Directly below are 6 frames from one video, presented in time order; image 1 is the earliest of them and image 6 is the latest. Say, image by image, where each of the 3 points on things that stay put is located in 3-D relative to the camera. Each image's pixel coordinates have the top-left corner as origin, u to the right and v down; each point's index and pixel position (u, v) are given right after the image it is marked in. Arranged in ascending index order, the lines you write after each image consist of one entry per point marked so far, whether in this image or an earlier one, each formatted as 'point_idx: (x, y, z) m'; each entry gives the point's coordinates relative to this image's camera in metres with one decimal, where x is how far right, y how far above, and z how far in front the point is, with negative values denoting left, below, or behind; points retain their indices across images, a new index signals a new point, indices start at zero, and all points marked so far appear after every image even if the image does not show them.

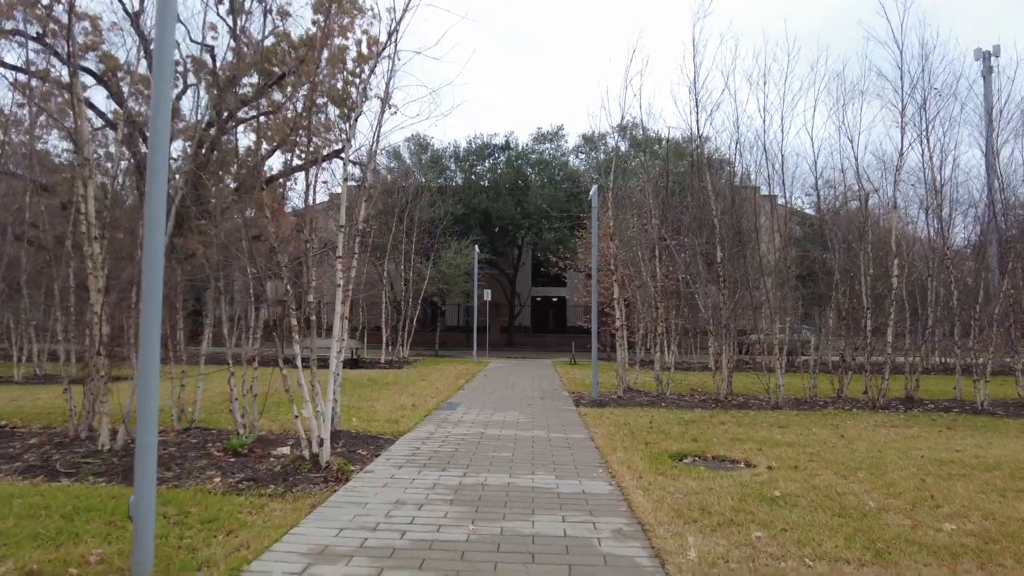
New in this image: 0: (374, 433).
0: (-1.8, -2.0, +8.6) m
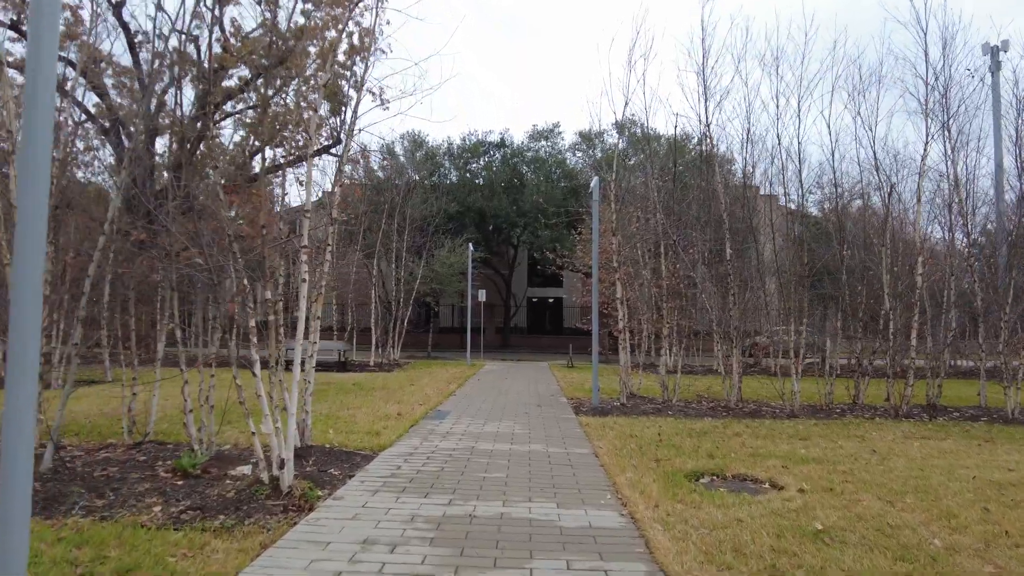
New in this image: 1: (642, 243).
0: (-1.9, -1.9, +7.7) m
1: (+2.7, +0.9, +13.7) m
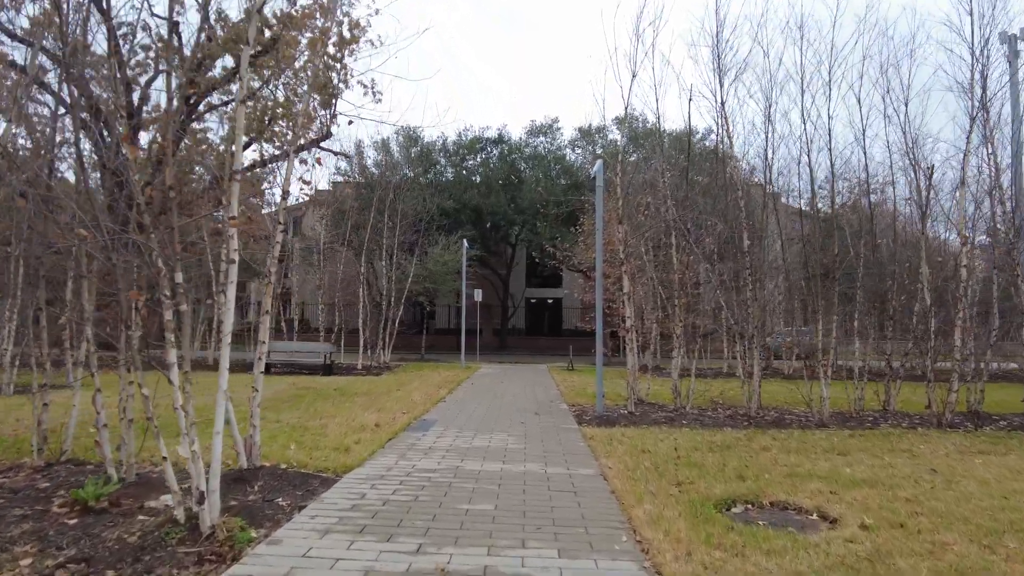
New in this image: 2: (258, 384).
0: (-2.0, -1.8, +6.4) m
1: (+2.7, +1.0, +12.5) m
2: (-2.4, -0.9, +6.1) m
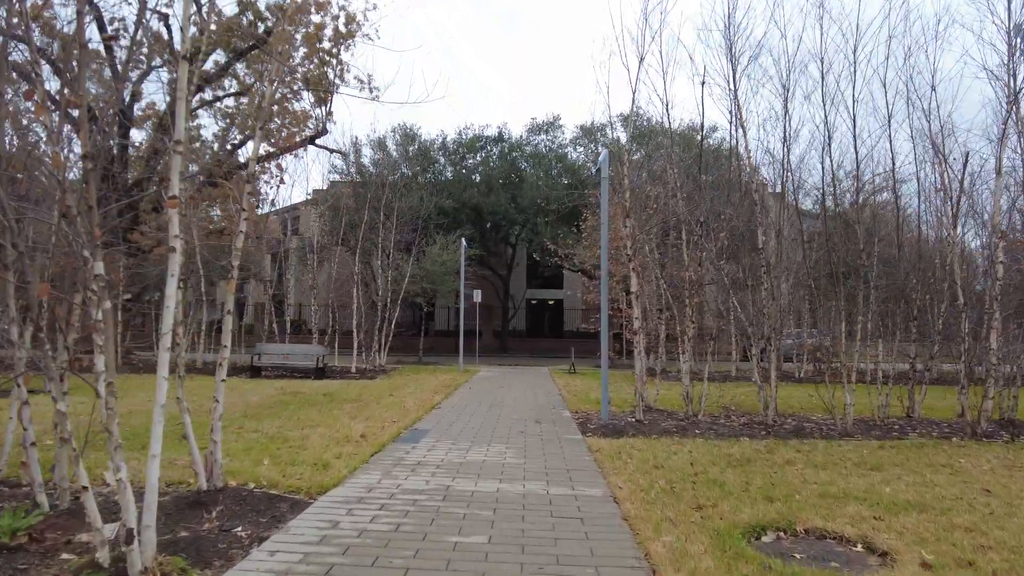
0: (-2.0, -1.8, +5.7) m
1: (+2.6, +1.0, +11.7) m
2: (-2.4, -0.9, +5.4) m
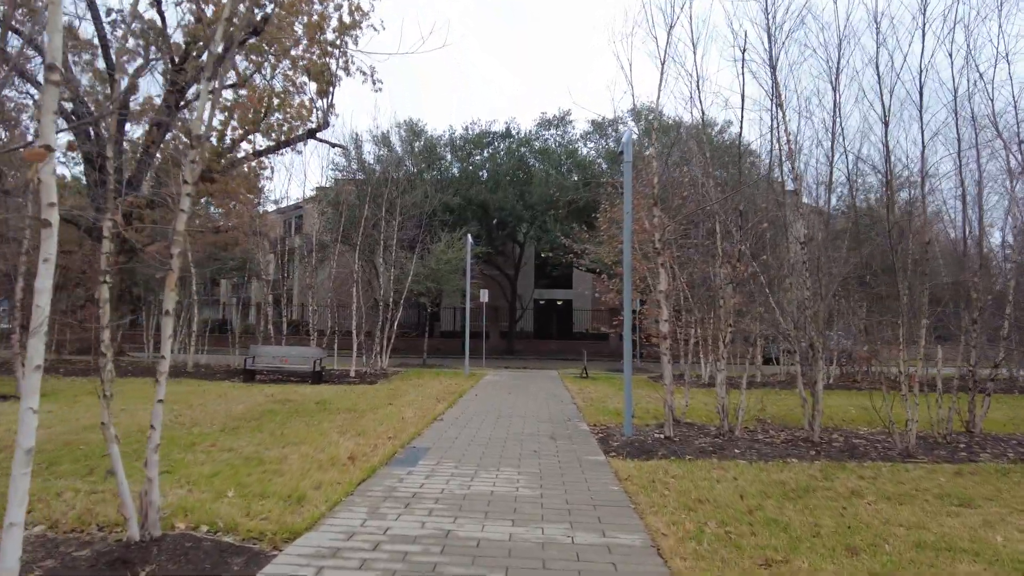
0: (-1.9, -1.7, +4.5) m
1: (+2.8, +1.0, +10.5) m
2: (-2.3, -0.8, +4.2) m
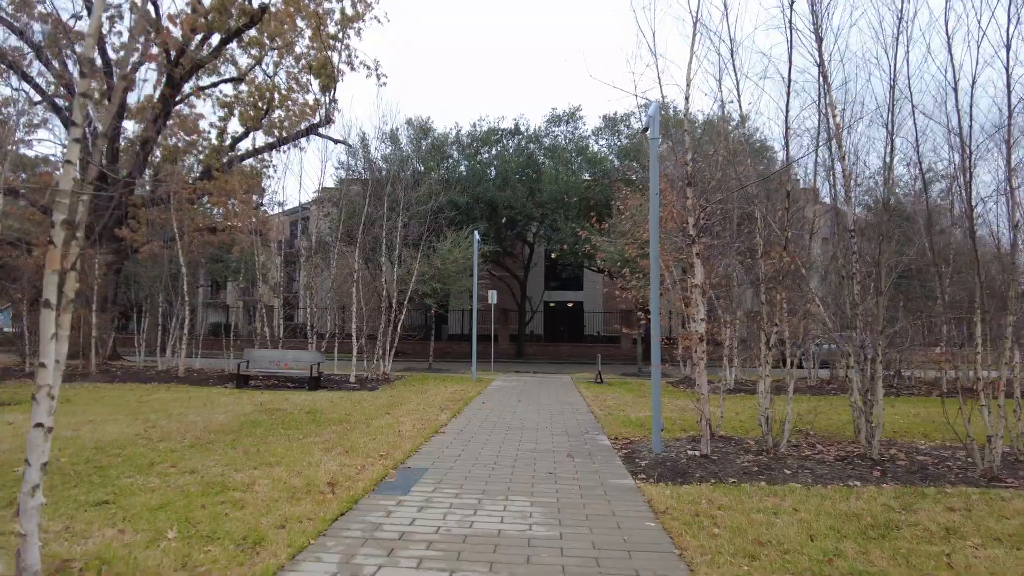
0: (-1.8, -1.7, +3.4) m
1: (+3.0, +1.1, +9.3) m
2: (-2.3, -0.8, +3.1) m
